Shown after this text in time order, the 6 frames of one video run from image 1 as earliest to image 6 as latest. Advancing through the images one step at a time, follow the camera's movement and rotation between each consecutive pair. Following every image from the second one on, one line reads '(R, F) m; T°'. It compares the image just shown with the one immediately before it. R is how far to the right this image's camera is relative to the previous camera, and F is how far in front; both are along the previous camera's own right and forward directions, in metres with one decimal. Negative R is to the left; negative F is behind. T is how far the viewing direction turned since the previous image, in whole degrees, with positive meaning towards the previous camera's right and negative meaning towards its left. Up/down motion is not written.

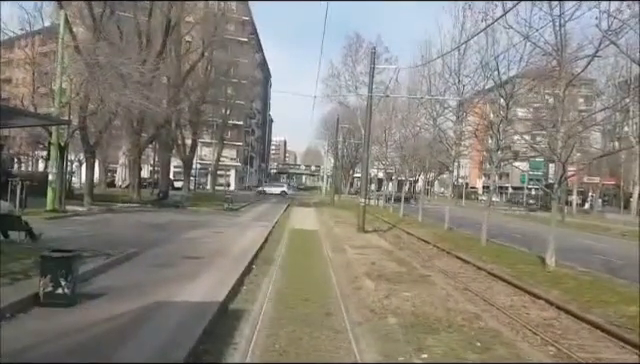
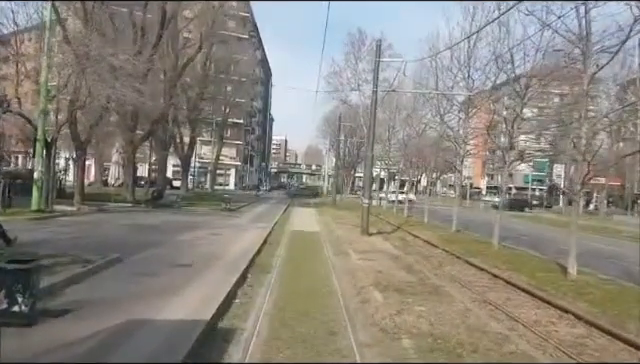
(0.0, +1.3) m; 0°
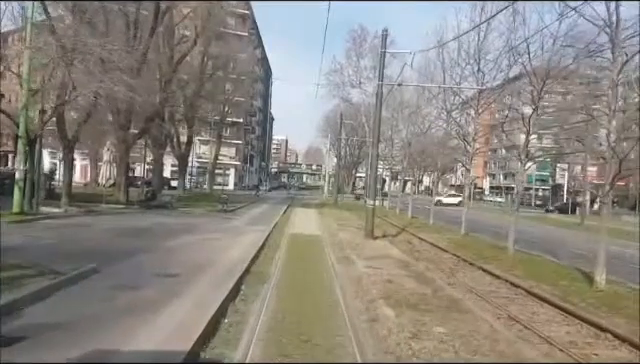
(0.0, +1.4) m; 0°
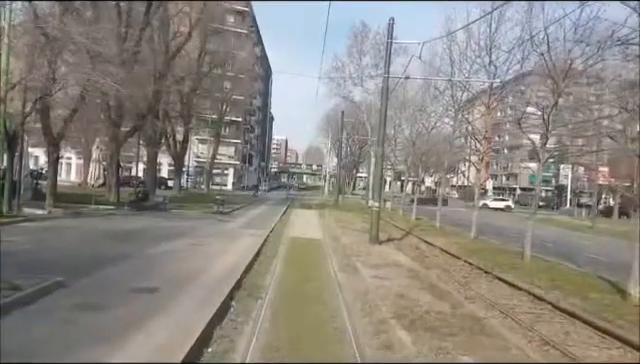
(0.0, +1.4) m; 0°
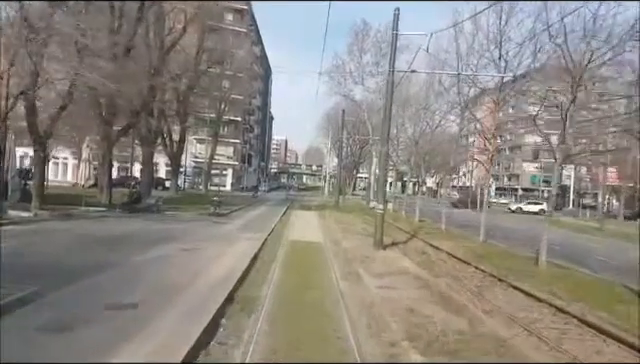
(0.0, +1.1) m; 0°
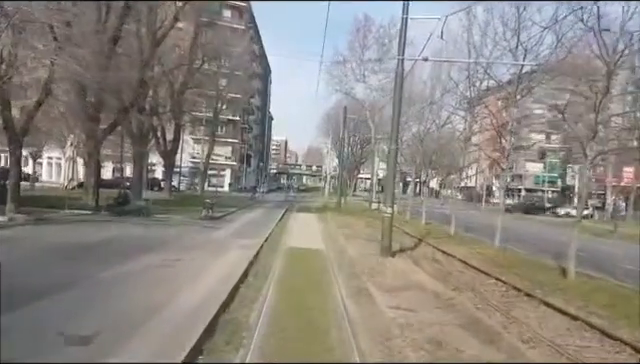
(0.0, +1.8) m; 0°
